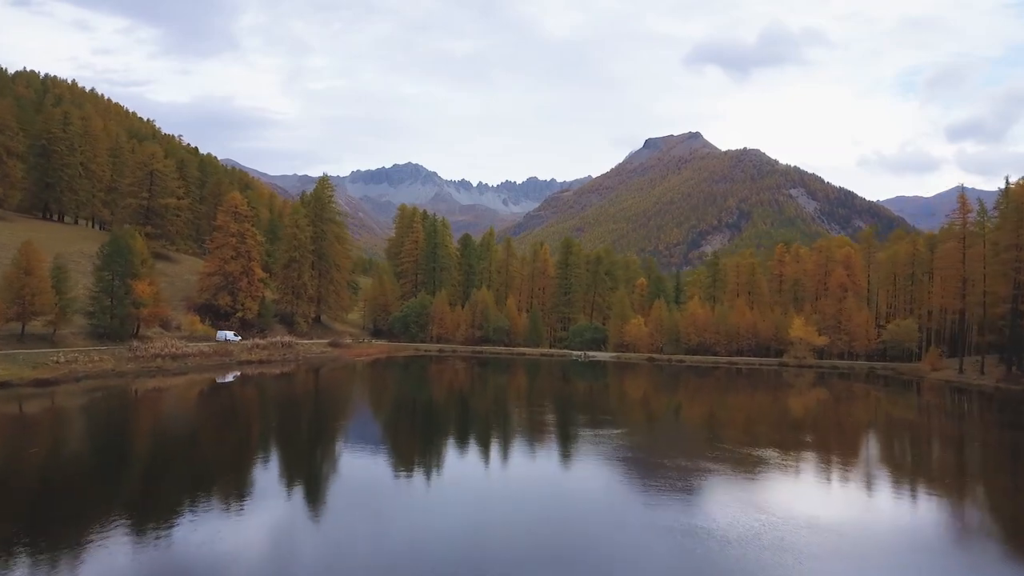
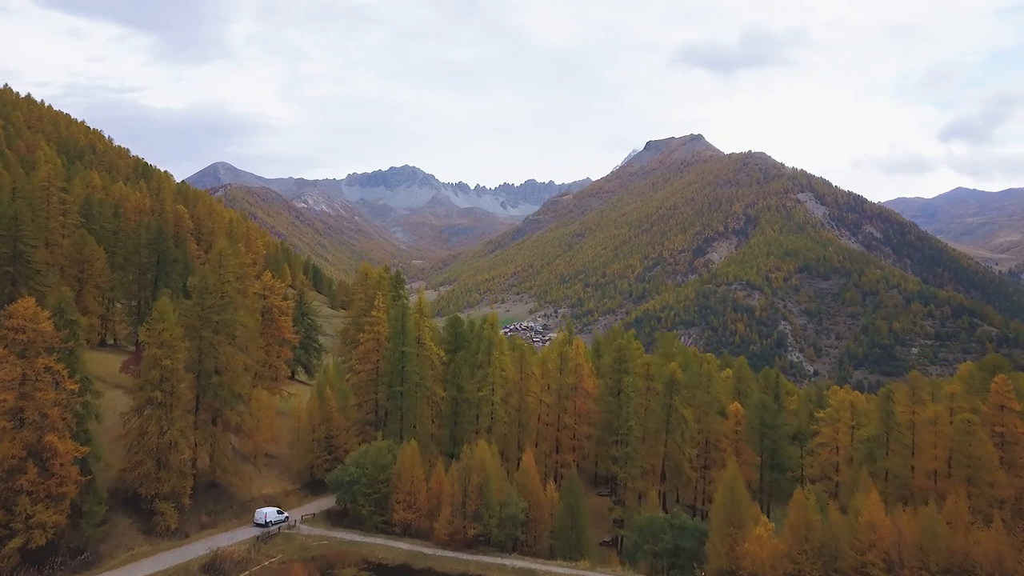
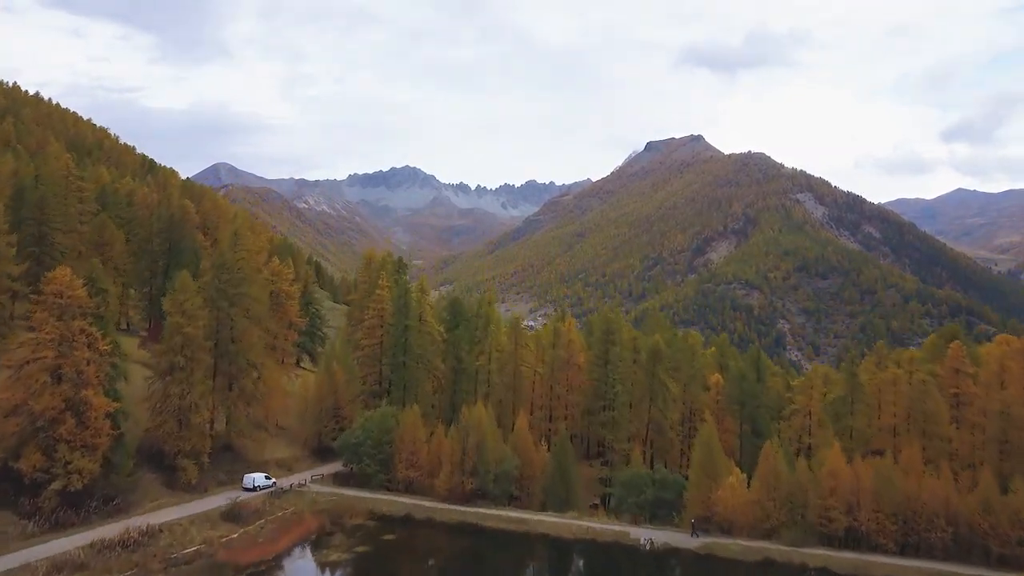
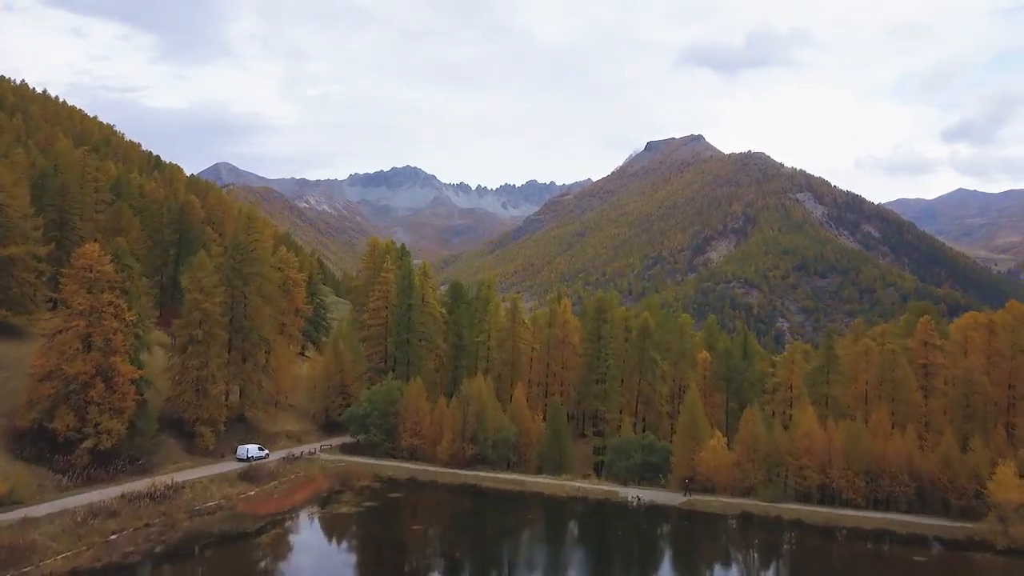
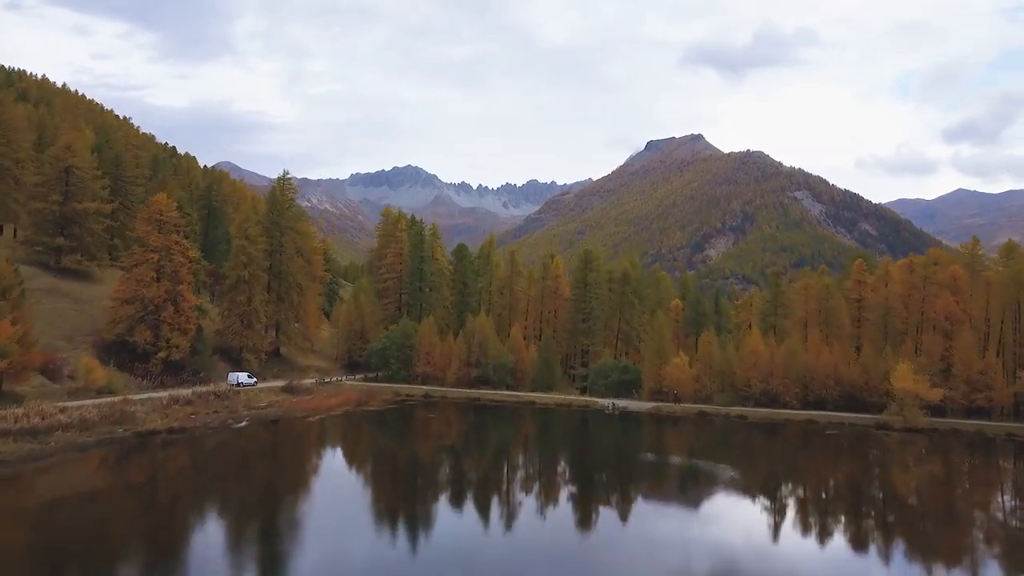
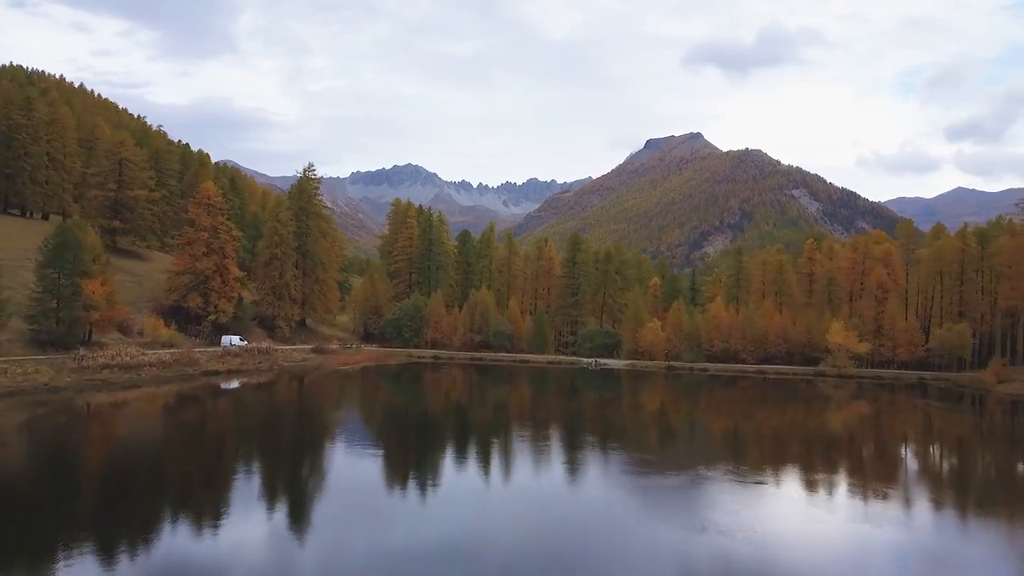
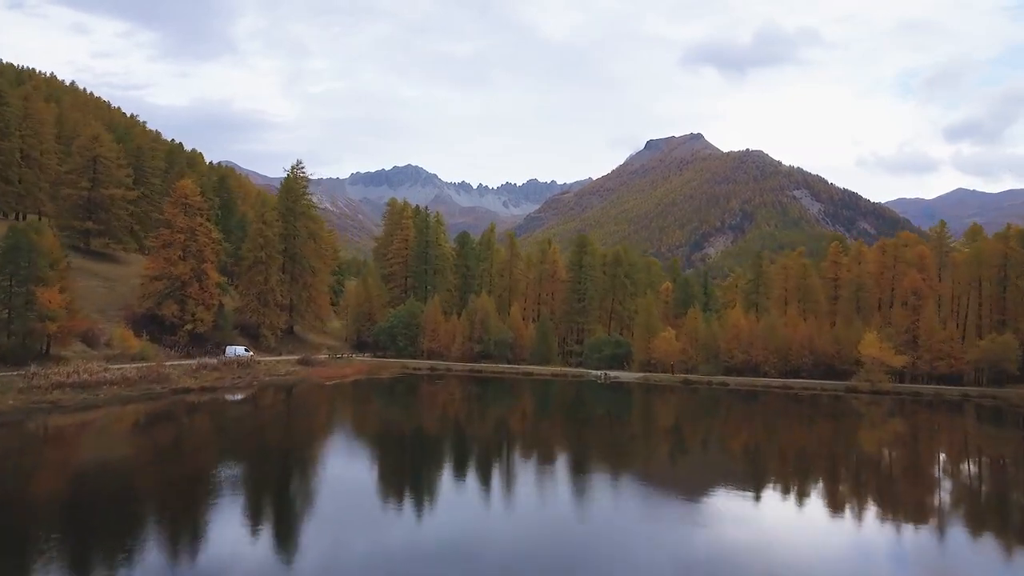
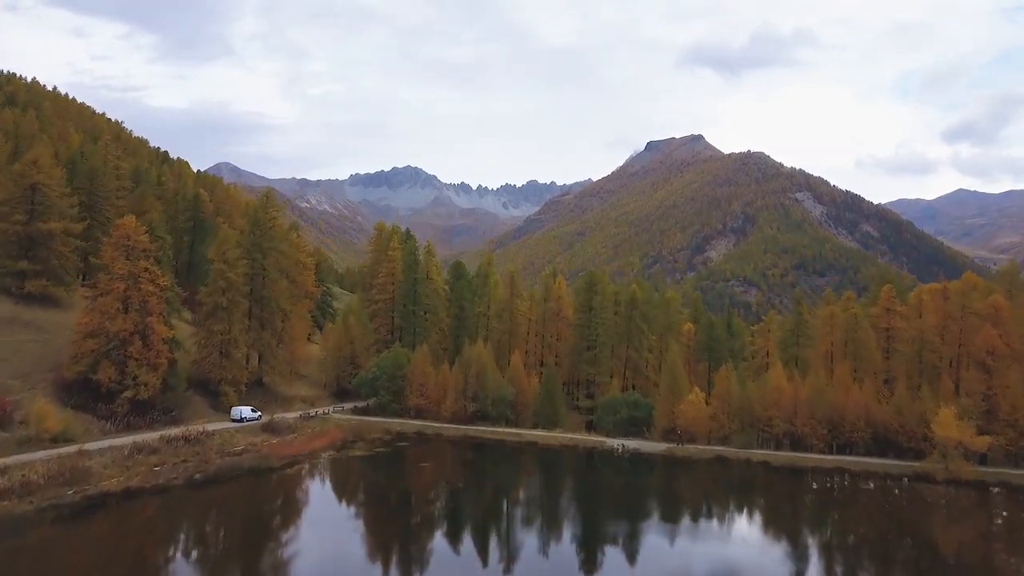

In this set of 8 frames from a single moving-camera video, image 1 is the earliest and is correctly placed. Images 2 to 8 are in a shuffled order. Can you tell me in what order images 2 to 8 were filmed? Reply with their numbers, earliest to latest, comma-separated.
6, 7, 5, 8, 4, 3, 2
